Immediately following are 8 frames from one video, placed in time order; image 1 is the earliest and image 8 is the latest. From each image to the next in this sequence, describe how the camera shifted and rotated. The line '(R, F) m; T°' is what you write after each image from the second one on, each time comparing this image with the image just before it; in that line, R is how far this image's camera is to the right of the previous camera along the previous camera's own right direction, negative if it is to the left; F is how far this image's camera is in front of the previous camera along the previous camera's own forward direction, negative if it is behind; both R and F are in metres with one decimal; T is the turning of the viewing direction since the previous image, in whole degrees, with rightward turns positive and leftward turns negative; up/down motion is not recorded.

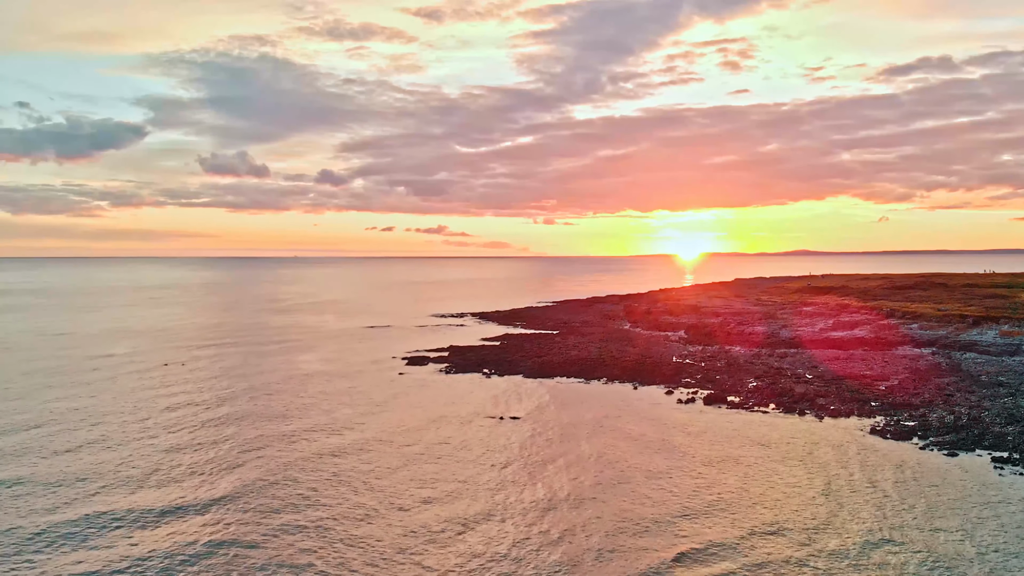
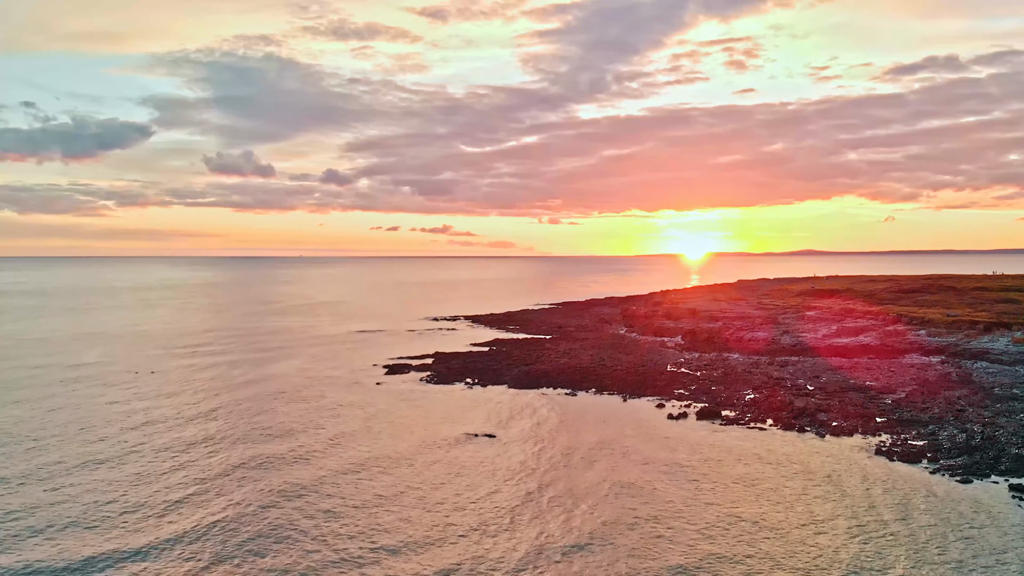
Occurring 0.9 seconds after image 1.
(+1.4, +2.4) m; 0°
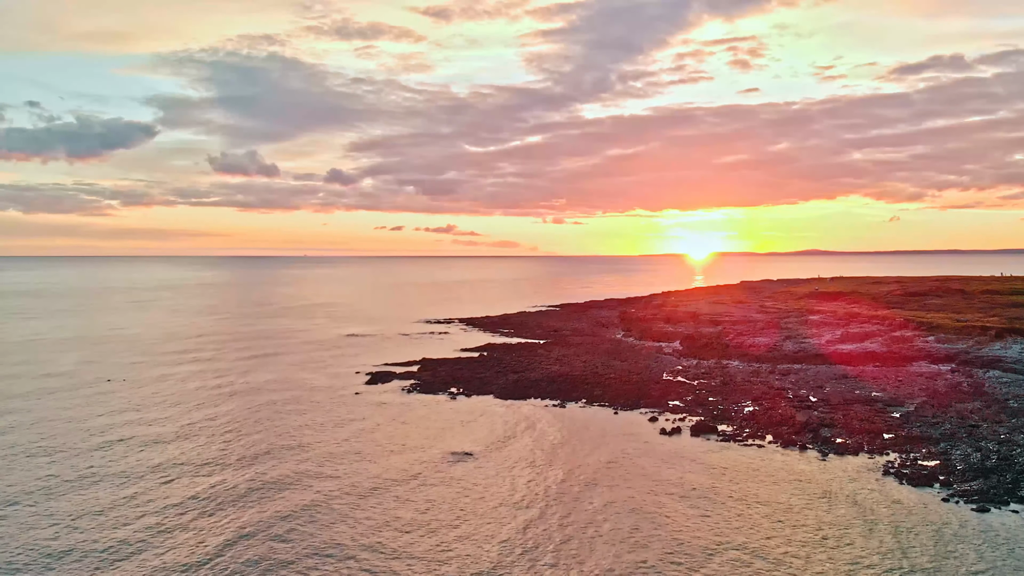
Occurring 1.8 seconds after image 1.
(+1.1, +2.1) m; 0°
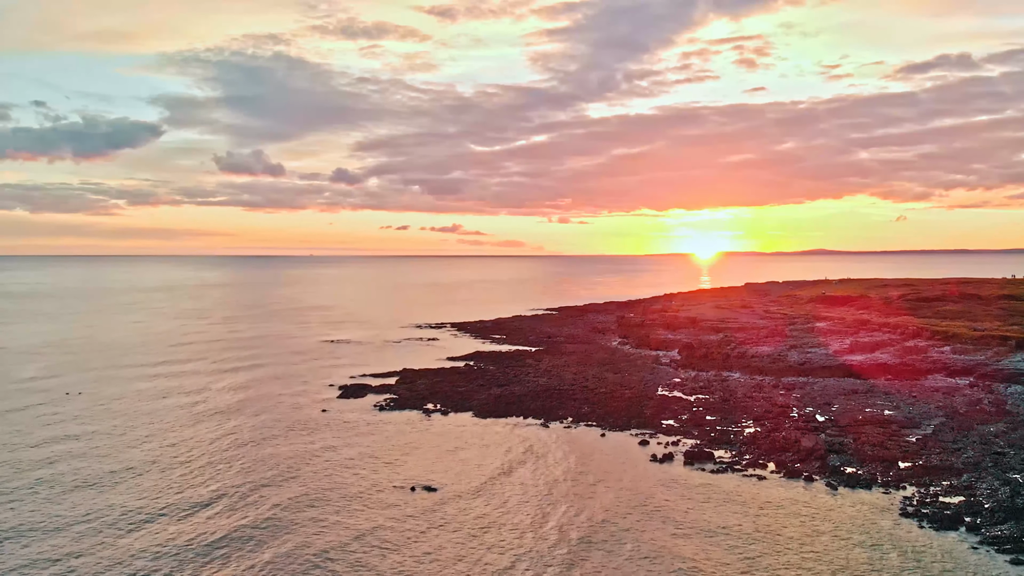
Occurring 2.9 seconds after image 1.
(+1.4, +3.2) m; 0°
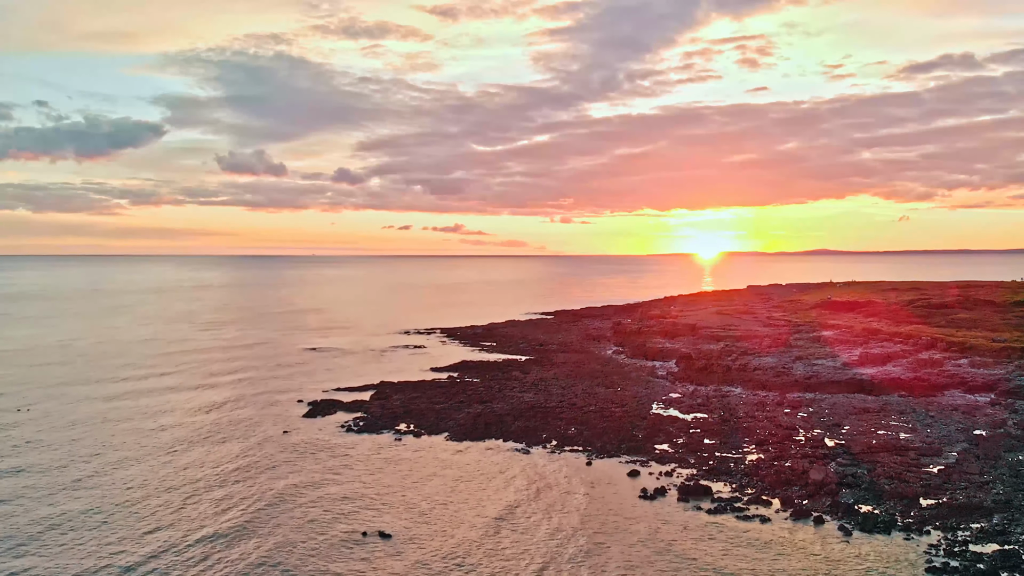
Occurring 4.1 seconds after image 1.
(+1.2, +3.3) m; 0°
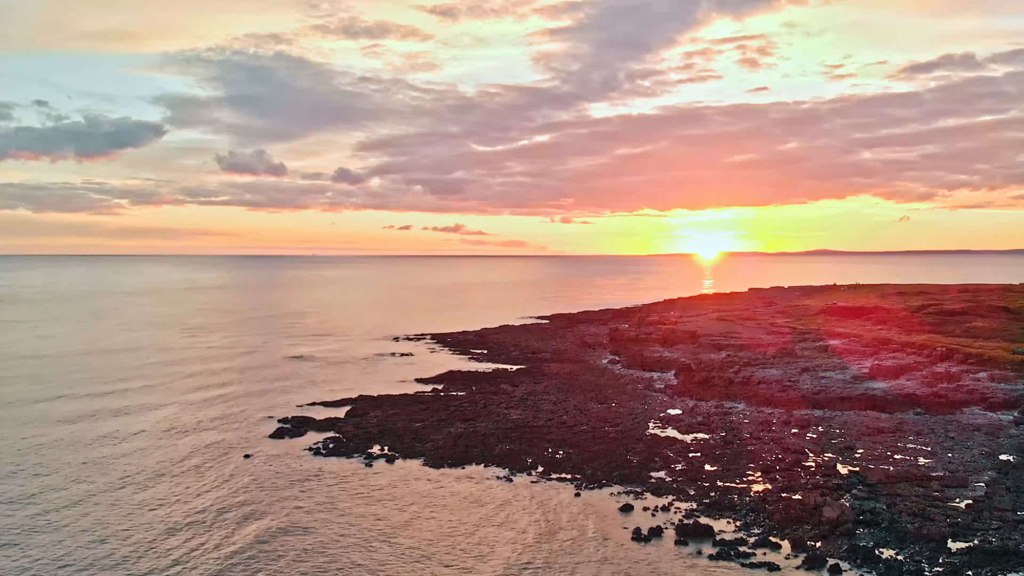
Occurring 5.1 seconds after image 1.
(+0.9, +2.9) m; 0°
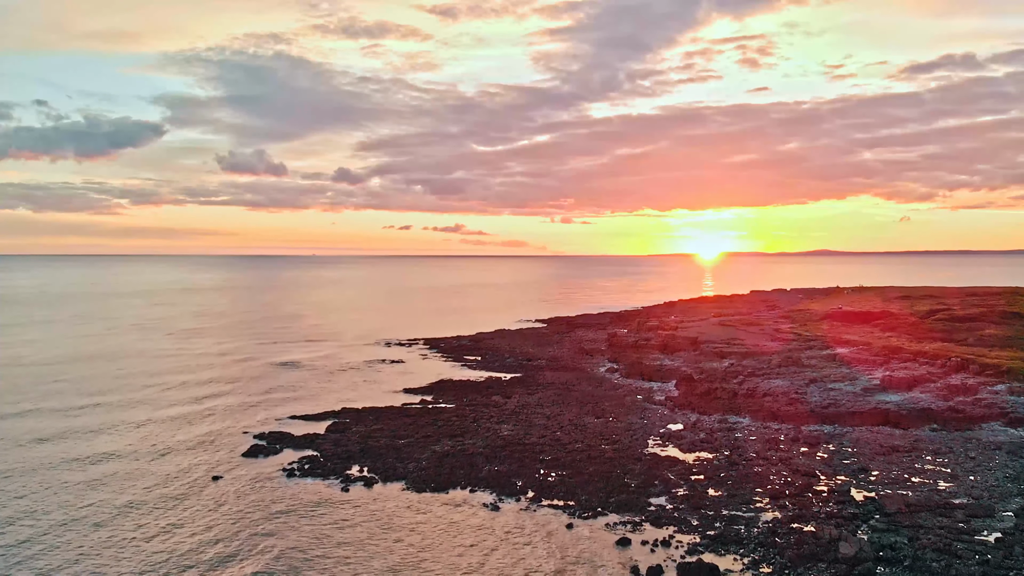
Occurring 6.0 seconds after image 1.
(+0.5, +2.2) m; 0°
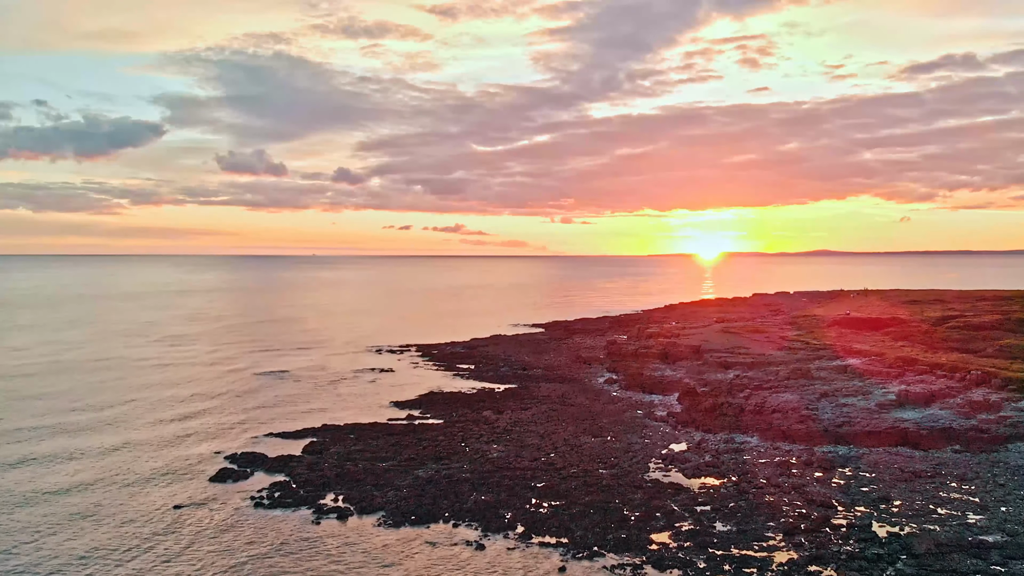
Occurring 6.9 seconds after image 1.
(+0.5, +2.5) m; 0°
